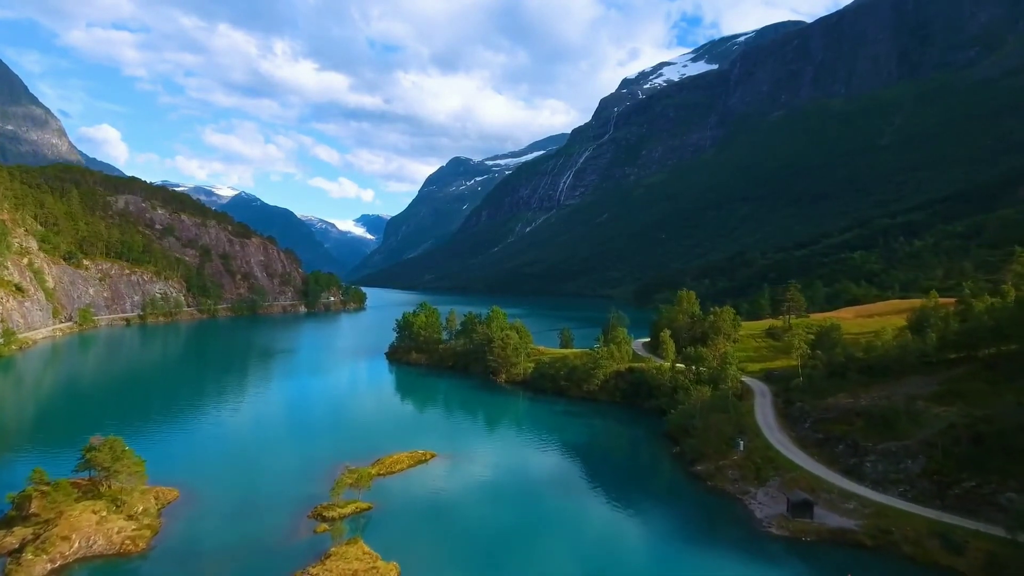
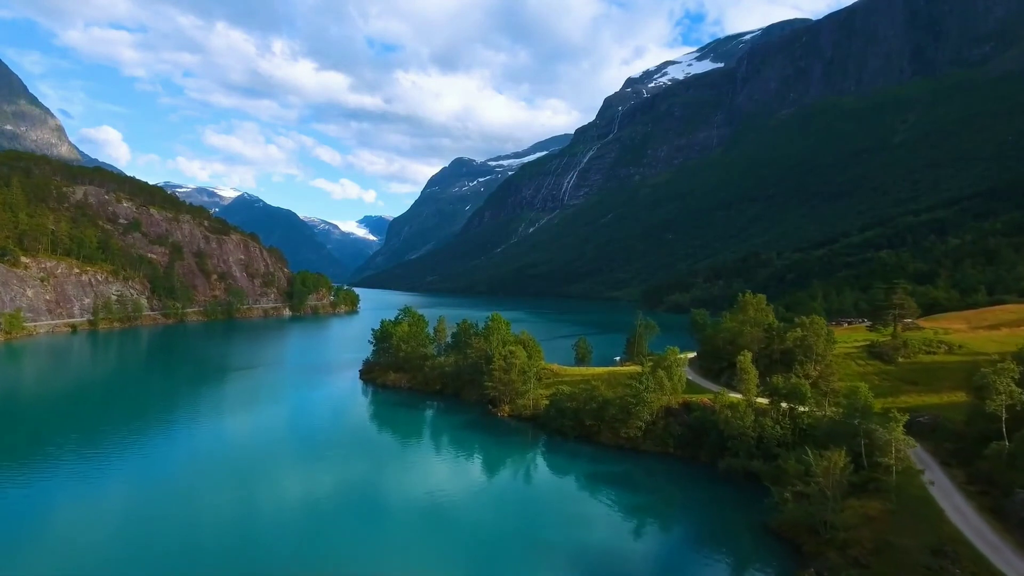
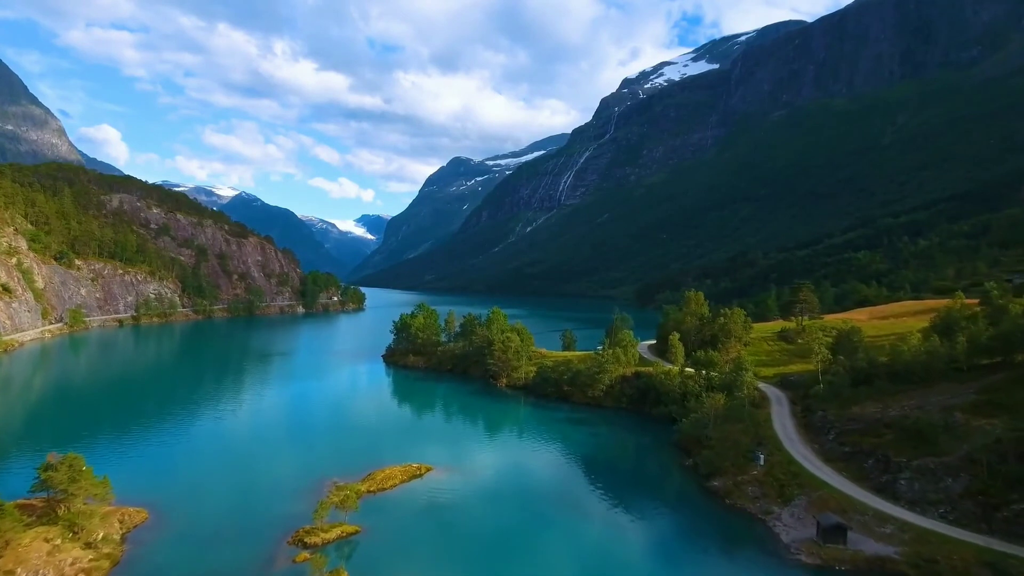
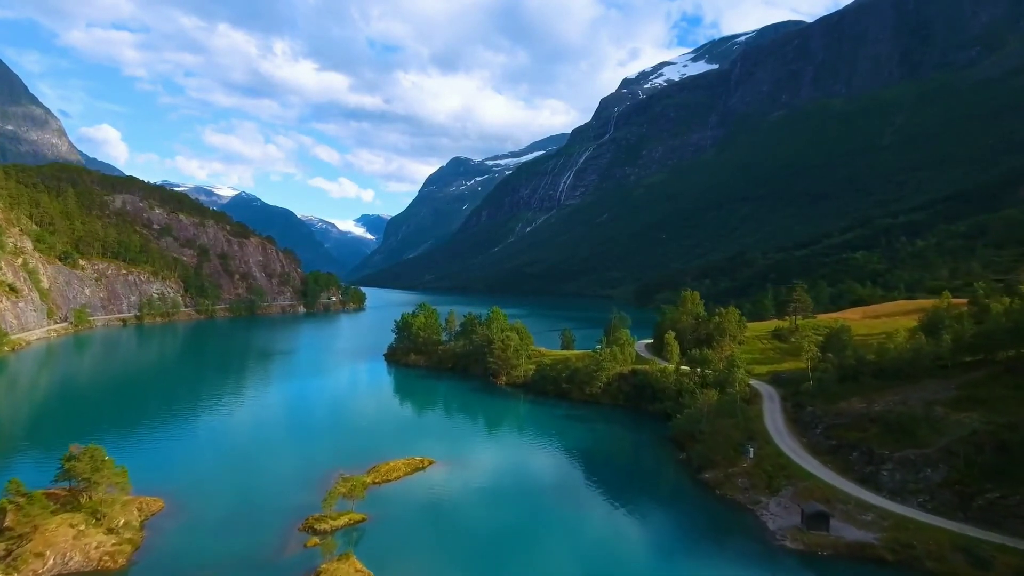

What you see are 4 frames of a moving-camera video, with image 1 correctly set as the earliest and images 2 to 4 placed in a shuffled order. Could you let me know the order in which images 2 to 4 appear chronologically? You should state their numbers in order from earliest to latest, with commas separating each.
4, 3, 2
